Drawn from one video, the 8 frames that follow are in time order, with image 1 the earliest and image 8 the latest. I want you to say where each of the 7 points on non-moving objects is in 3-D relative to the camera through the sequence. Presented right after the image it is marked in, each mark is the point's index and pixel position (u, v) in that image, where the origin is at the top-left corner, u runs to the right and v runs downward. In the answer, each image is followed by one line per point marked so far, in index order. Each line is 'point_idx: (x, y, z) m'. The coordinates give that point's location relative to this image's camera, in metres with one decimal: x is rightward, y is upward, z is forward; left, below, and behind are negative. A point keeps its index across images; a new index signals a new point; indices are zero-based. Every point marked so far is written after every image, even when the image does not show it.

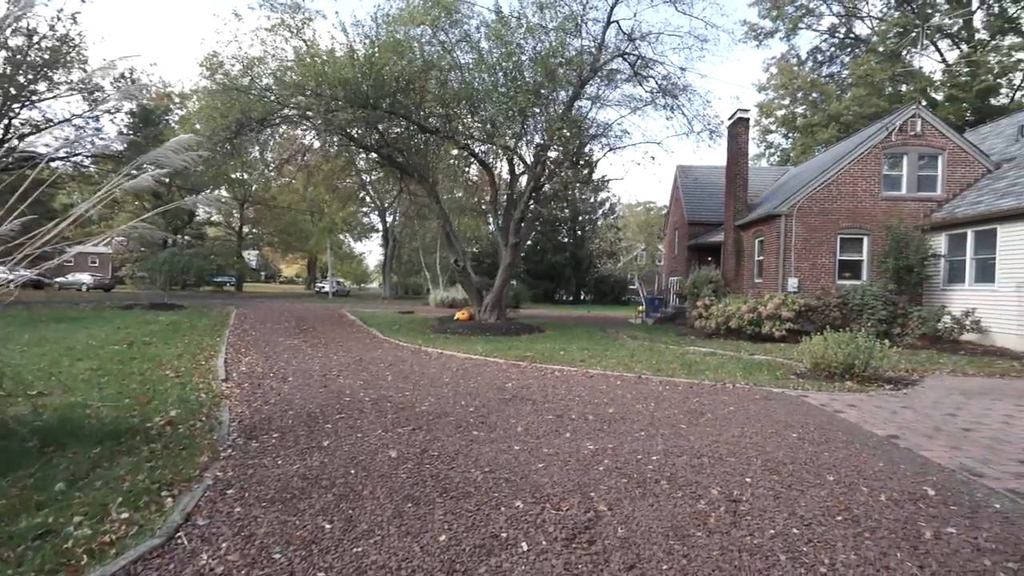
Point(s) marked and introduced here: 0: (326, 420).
0: (-1.9, -1.3, +5.2) m
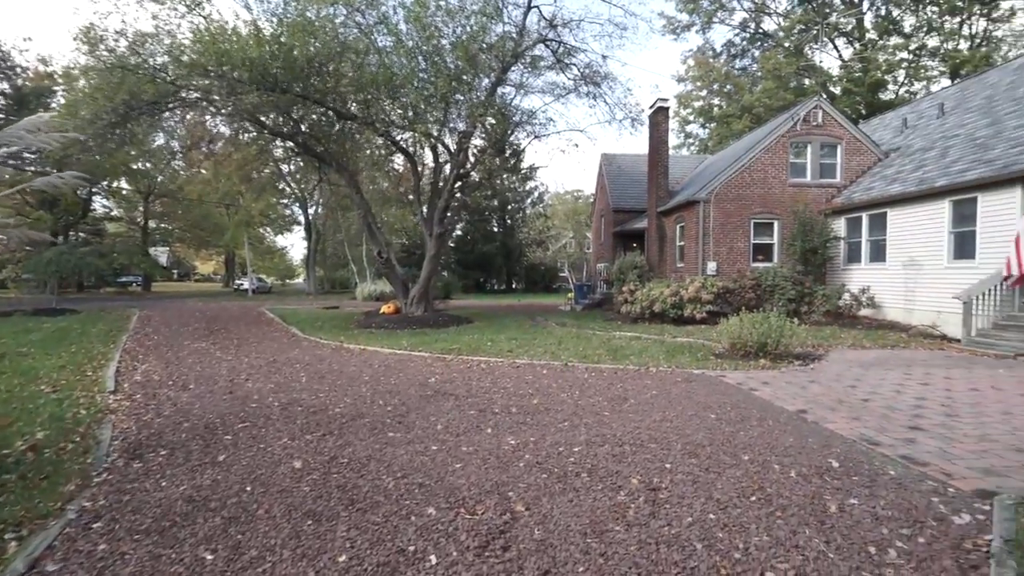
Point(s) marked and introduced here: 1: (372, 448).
0: (-2.6, -1.3, +4.8) m
1: (-1.1, -1.3, +4.3) m
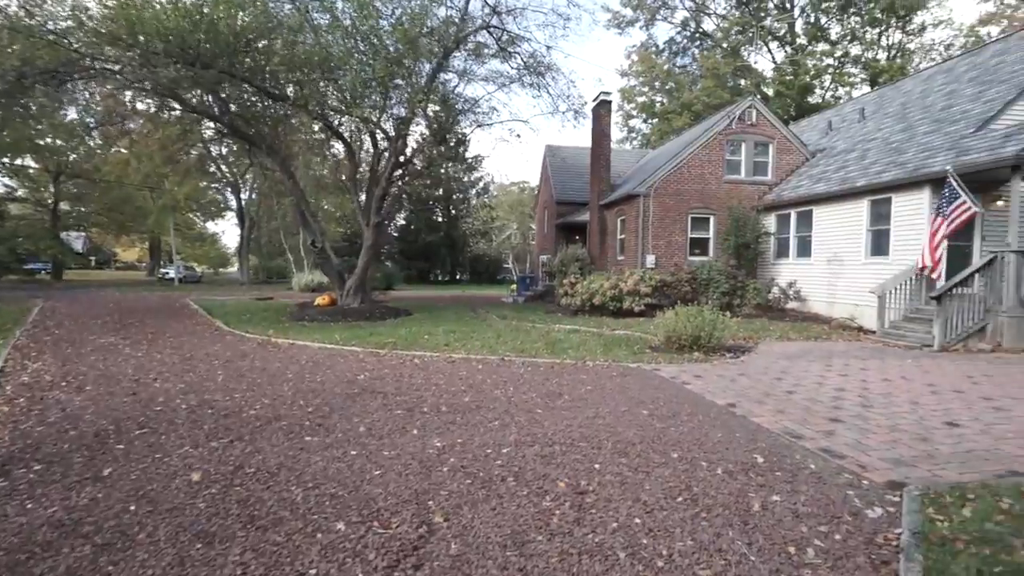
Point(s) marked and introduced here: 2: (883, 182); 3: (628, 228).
0: (-3.2, -1.2, +4.3) m
1: (-1.7, -1.3, +3.9) m
2: (+8.3, +2.4, +11.8) m
3: (+3.9, +2.0, +17.8) m
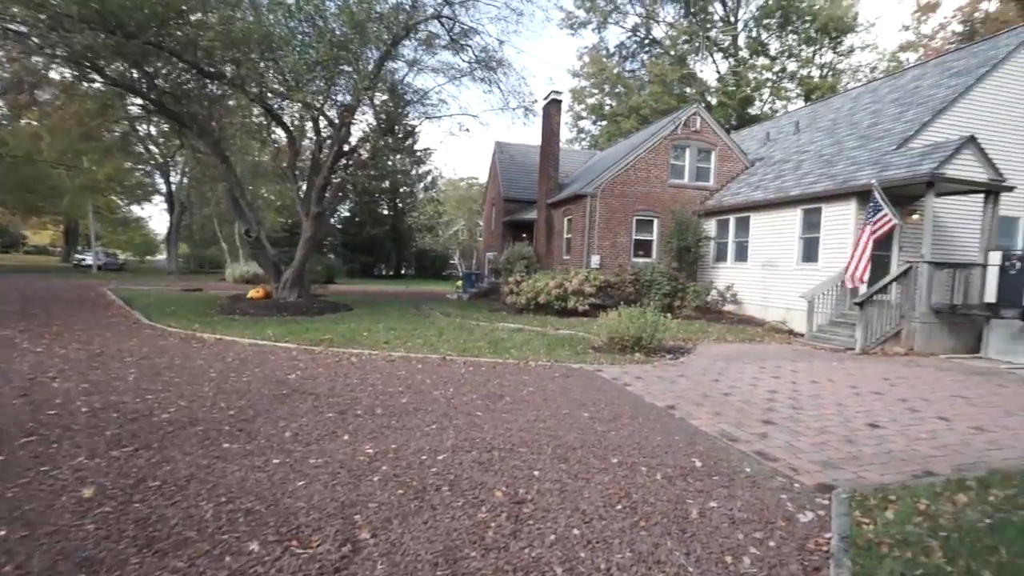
0: (-3.7, -1.1, +3.8) m
1: (-2.1, -1.2, +3.6) m
2: (+7.1, +2.2, +12.3) m
3: (+2.1, +2.1, +17.9) m
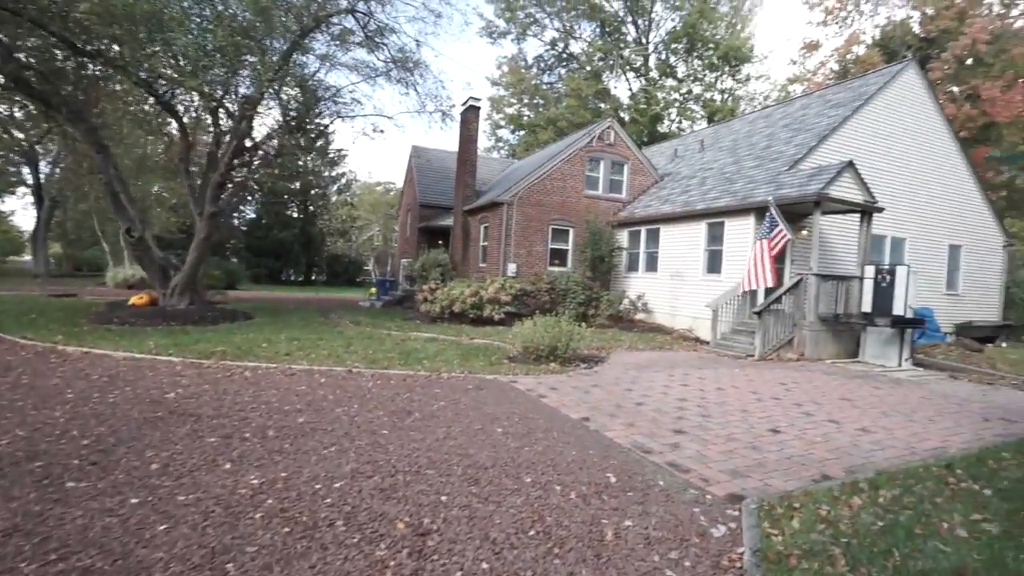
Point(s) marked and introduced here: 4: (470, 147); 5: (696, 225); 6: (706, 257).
0: (-4.2, -1.2, +2.9) m
1: (-2.7, -1.2, +2.9) m
2: (+5.1, +2.0, +13.1) m
3: (-0.7, +1.8, +17.8) m
4: (-1.5, +5.2, +19.5) m
5: (+4.9, +1.7, +14.2) m
6: (+5.1, +0.8, +13.9) m
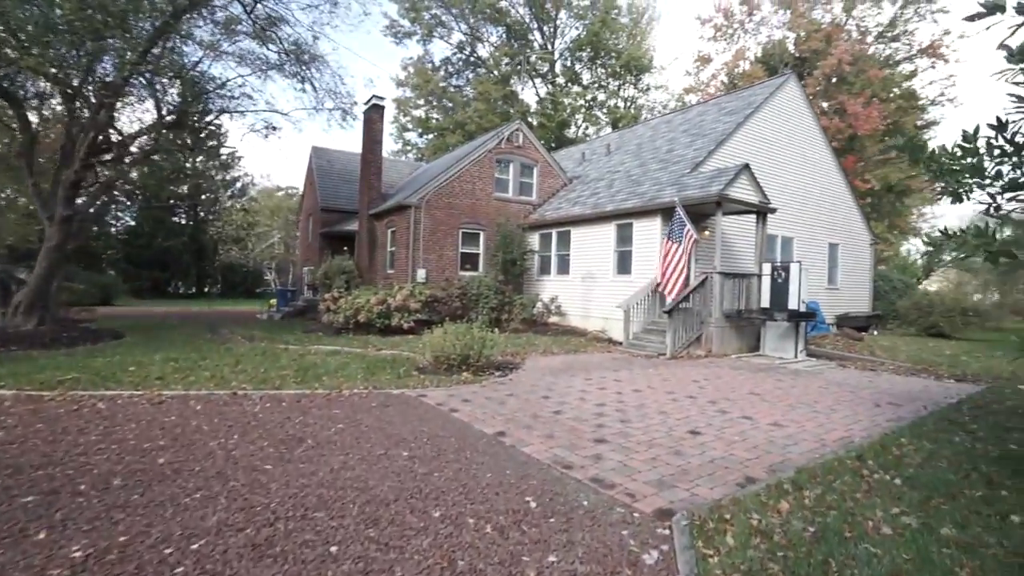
0: (-4.6, -1.3, +1.7) m
1: (-3.1, -1.3, +2.0) m
2: (+2.9, +2.0, +13.2) m
3: (-3.6, +1.6, +17.0) m
4: (-4.8, +4.9, +18.6) m
5: (+2.6, +1.7, +14.3) m
6: (+2.8, +0.8, +14.0) m
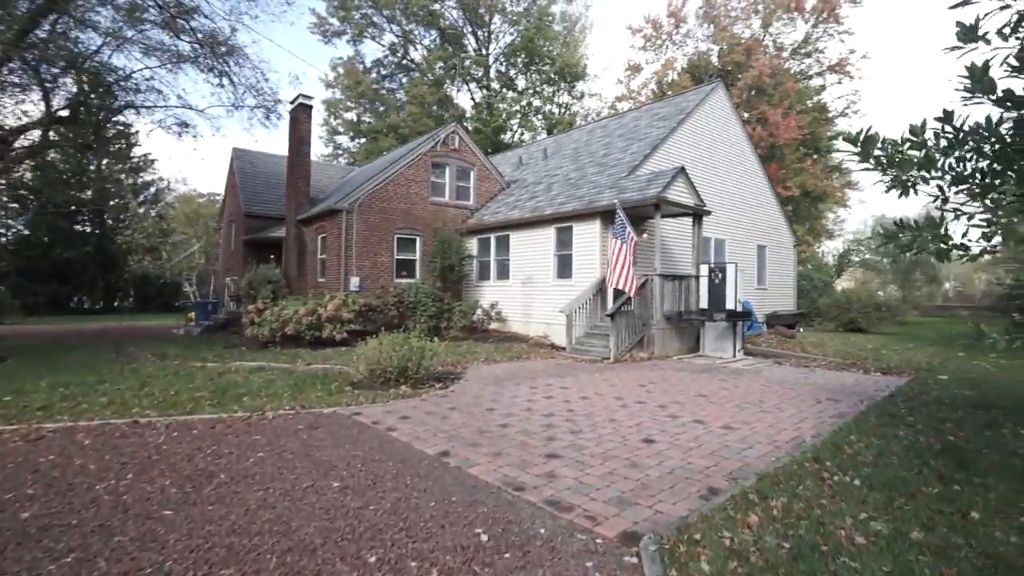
0: (-4.7, -1.4, +0.7) m
1: (-3.2, -1.4, +1.2) m
2: (+1.3, +1.9, +13.1) m
3: (-5.5, +1.3, +16.1) m
4: (-6.9, +4.6, +17.5) m
5: (+0.9, +1.5, +14.1) m
6: (+1.2, +0.7, +13.9) m
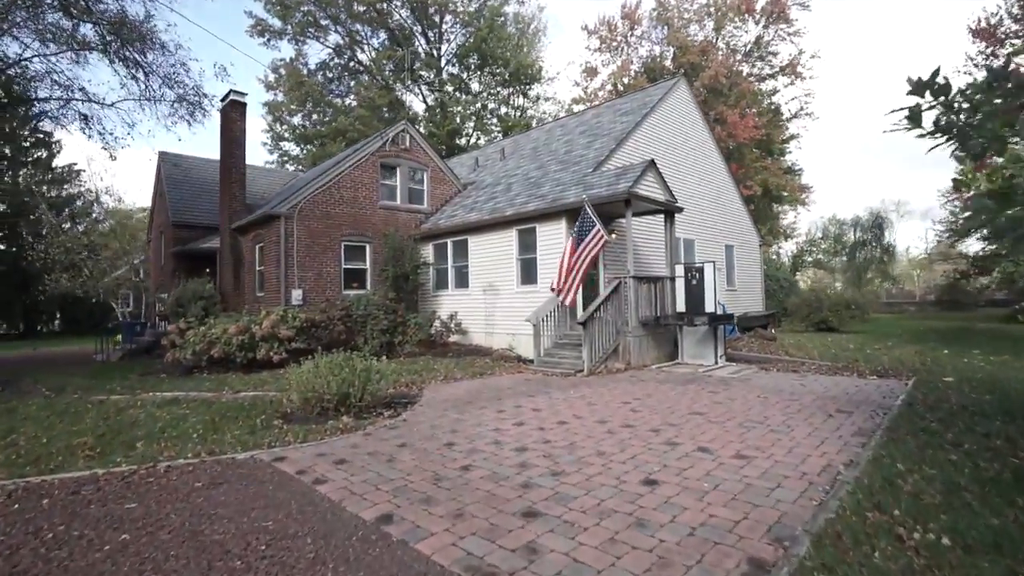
0: (-4.6, -1.5, -0.8) m
1: (-3.2, -1.5, -0.2) m
2: (+0.4, +1.7, +12.0) m
3: (-6.6, +0.9, +14.5) m
4: (-8.3, +4.1, +15.9) m
5: (-0.1, +1.4, +13.0) m
6: (+0.2, +0.5, +12.8) m
